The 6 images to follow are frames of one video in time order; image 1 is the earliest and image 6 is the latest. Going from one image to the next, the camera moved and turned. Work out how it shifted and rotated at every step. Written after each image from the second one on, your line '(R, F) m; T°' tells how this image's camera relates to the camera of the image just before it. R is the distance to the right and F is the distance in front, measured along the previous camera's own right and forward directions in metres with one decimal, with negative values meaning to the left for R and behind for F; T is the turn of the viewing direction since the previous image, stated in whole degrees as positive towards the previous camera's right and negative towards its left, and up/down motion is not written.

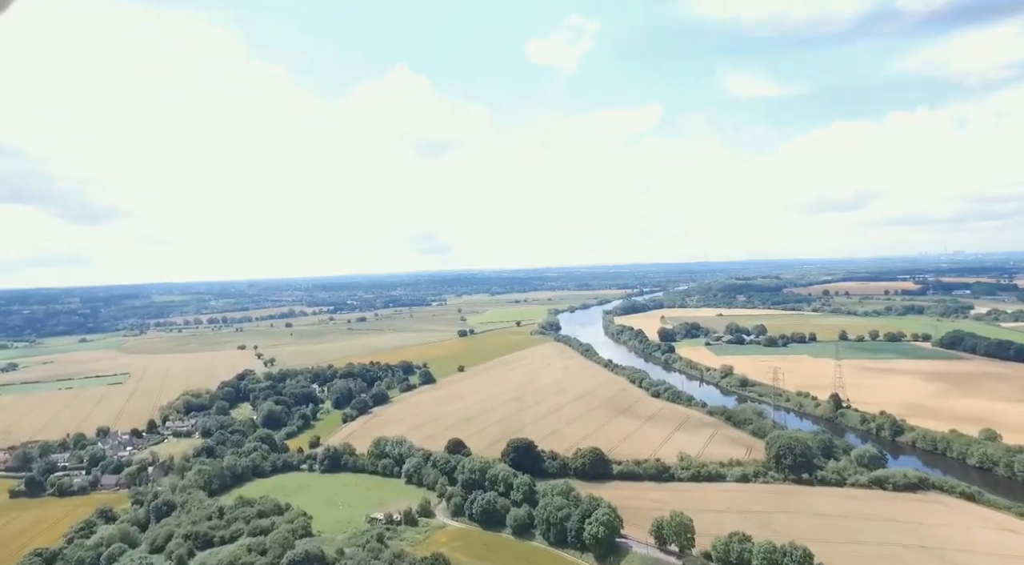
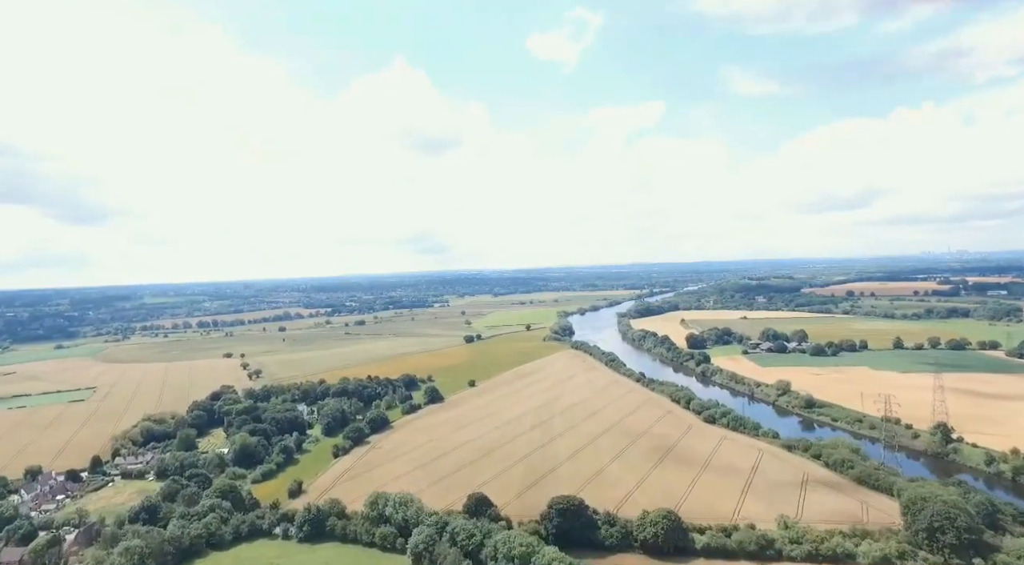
(-1.9, +8.9) m; 0°
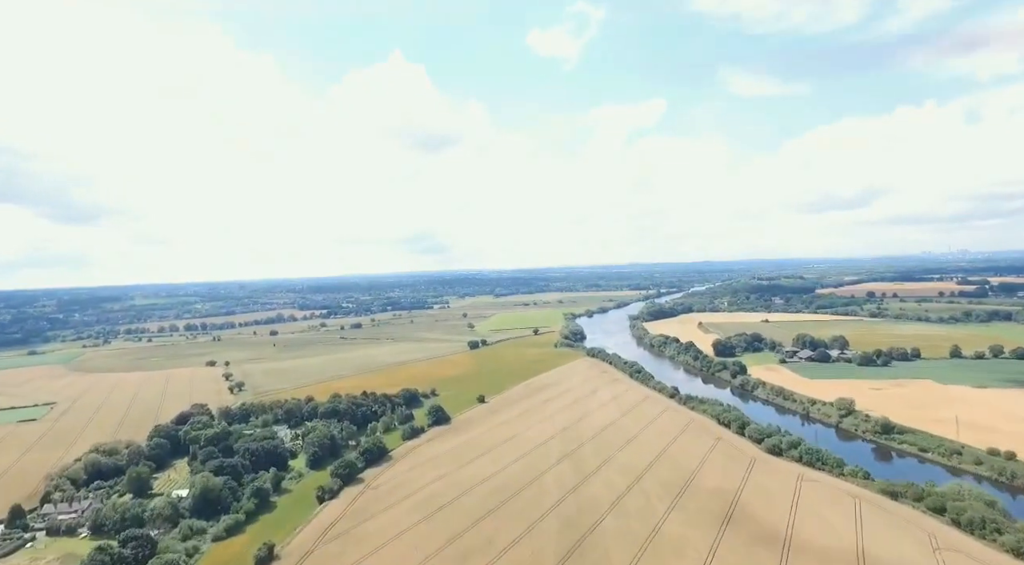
(-1.6, +7.7) m; 0°
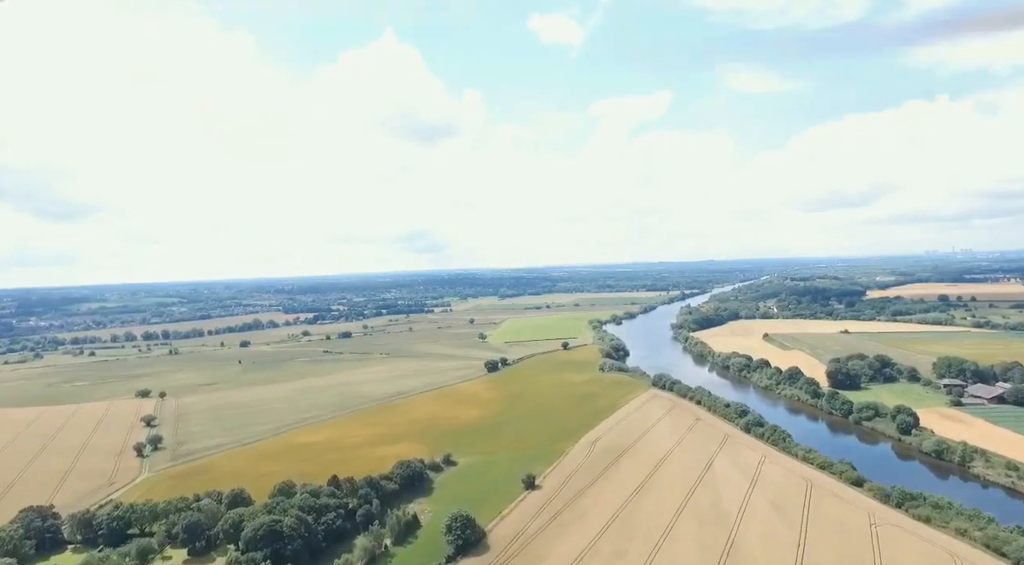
(-4.1, +22.0) m; 0°
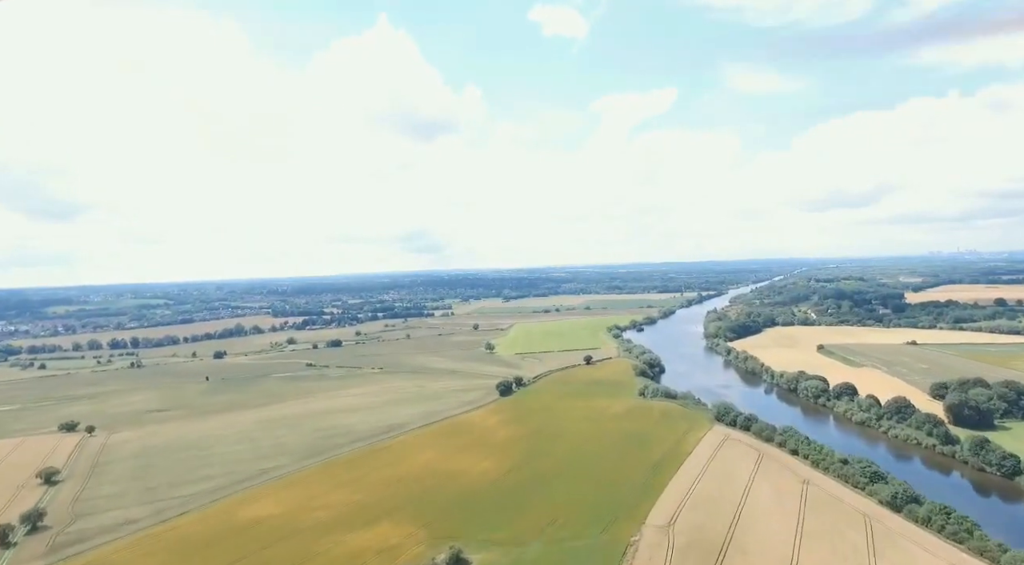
(-1.9, +13.5) m; 0°
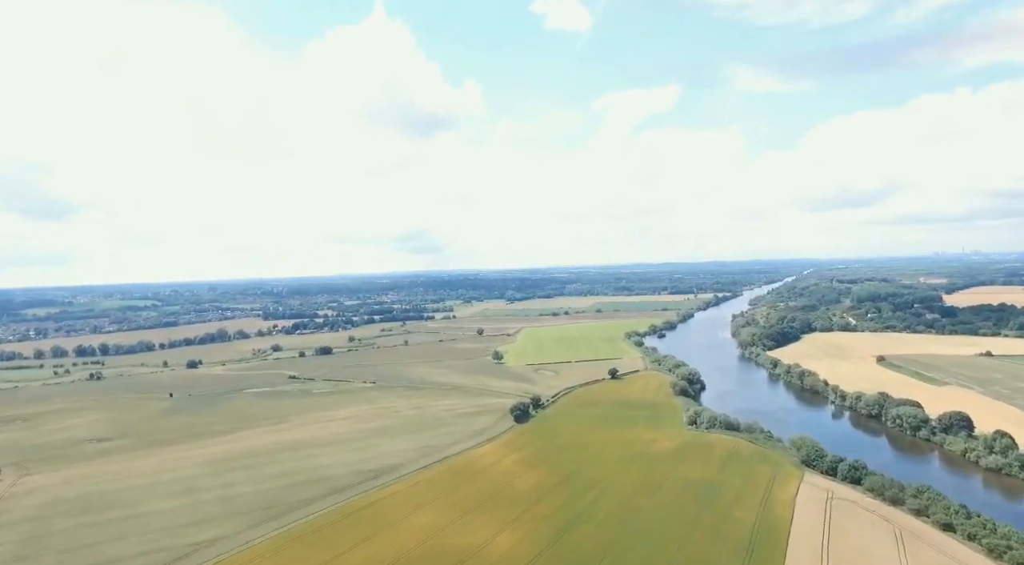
(-1.5, +11.1) m; 0°
